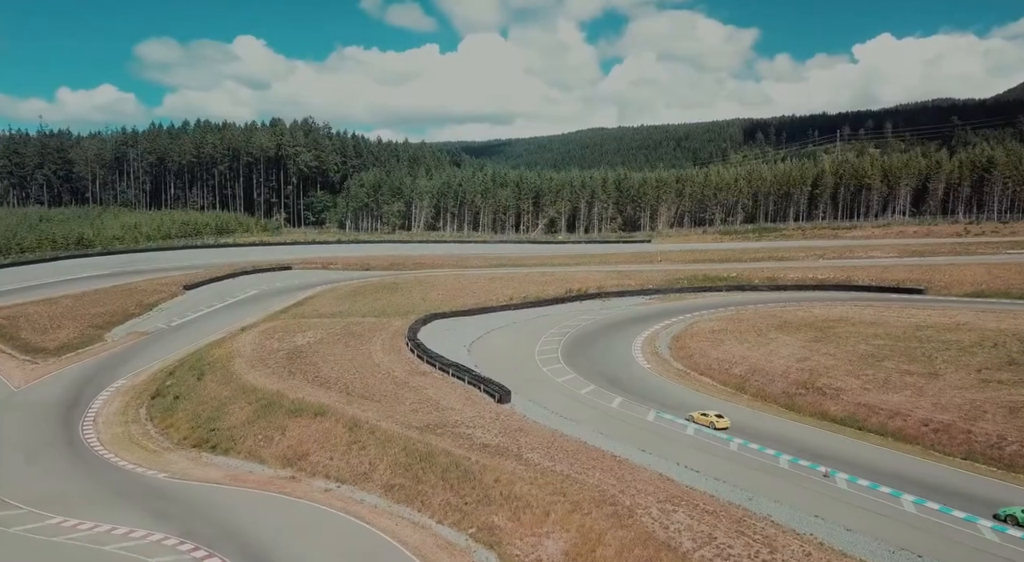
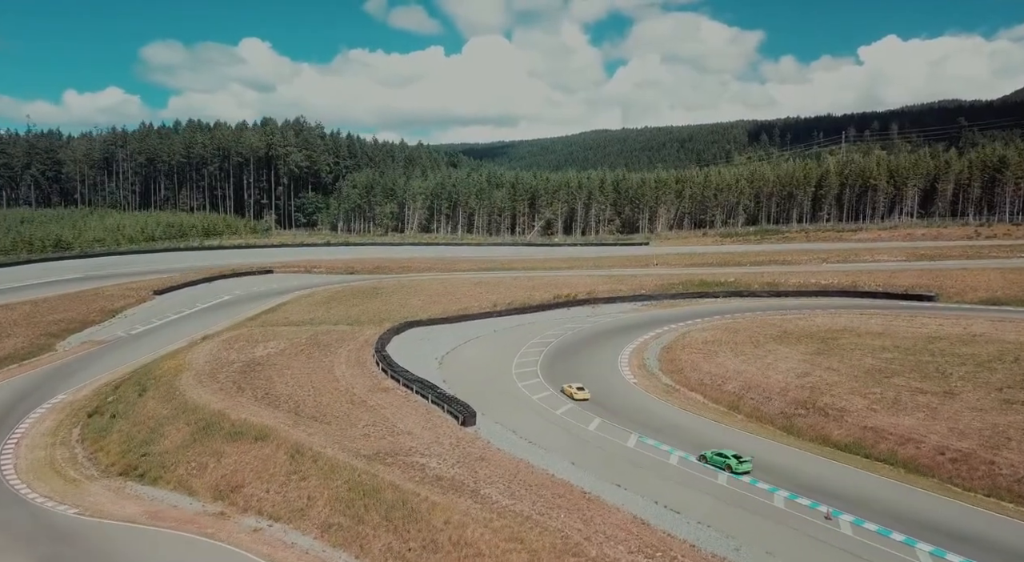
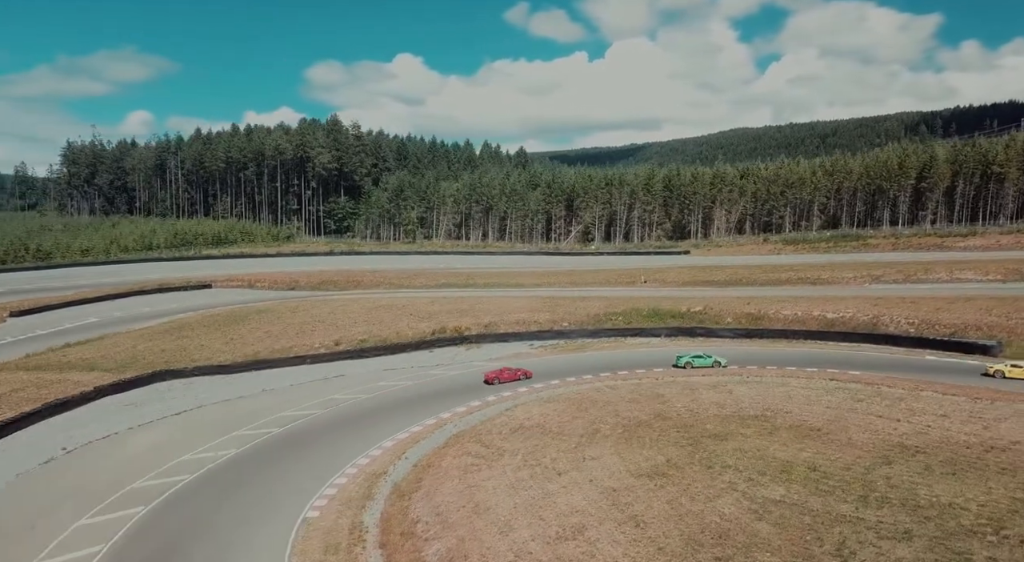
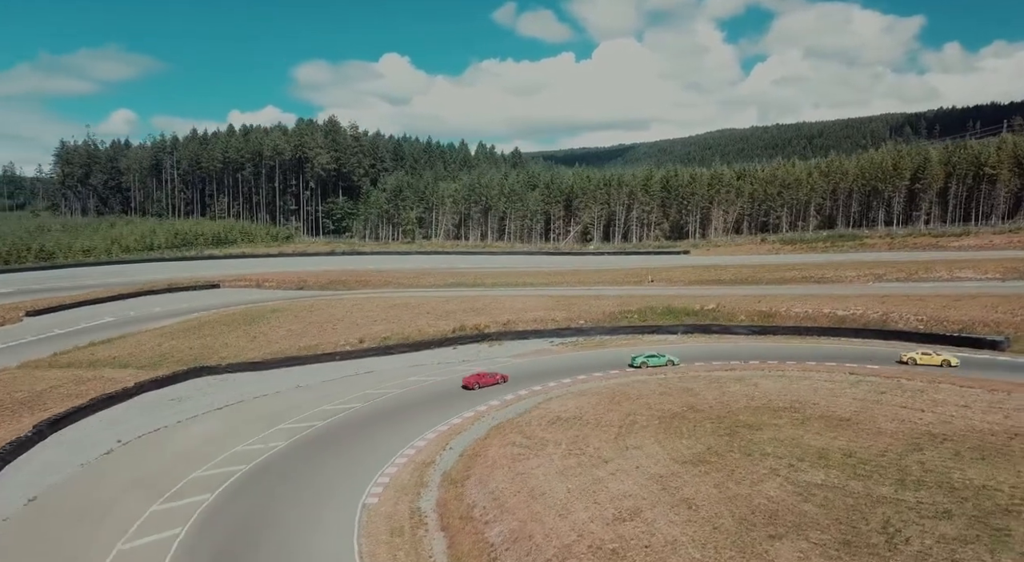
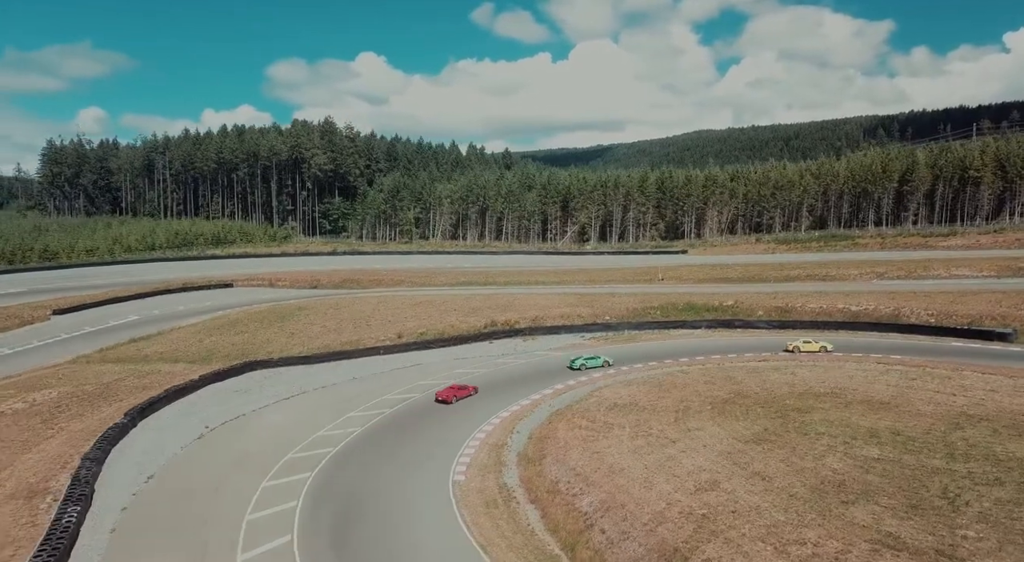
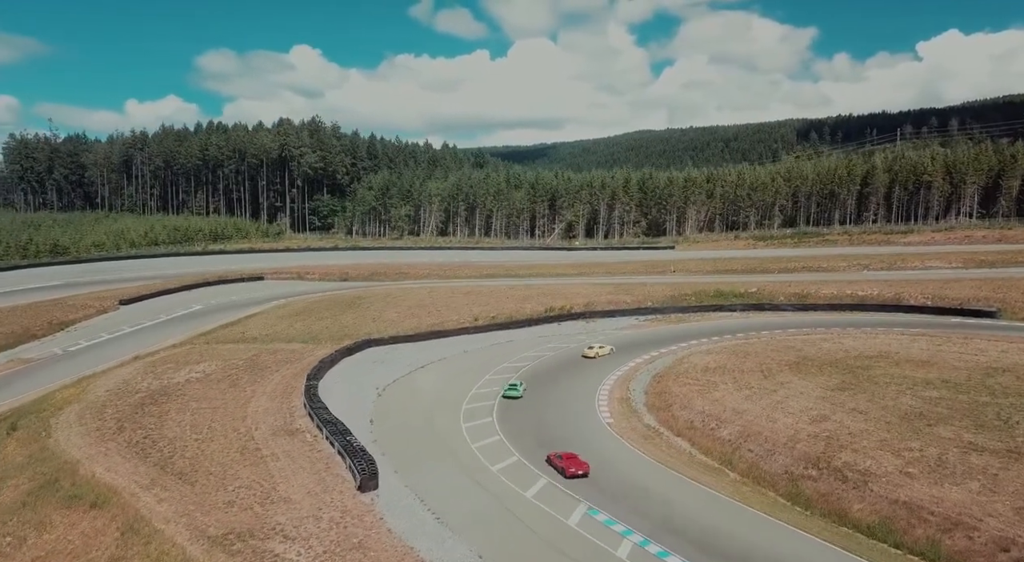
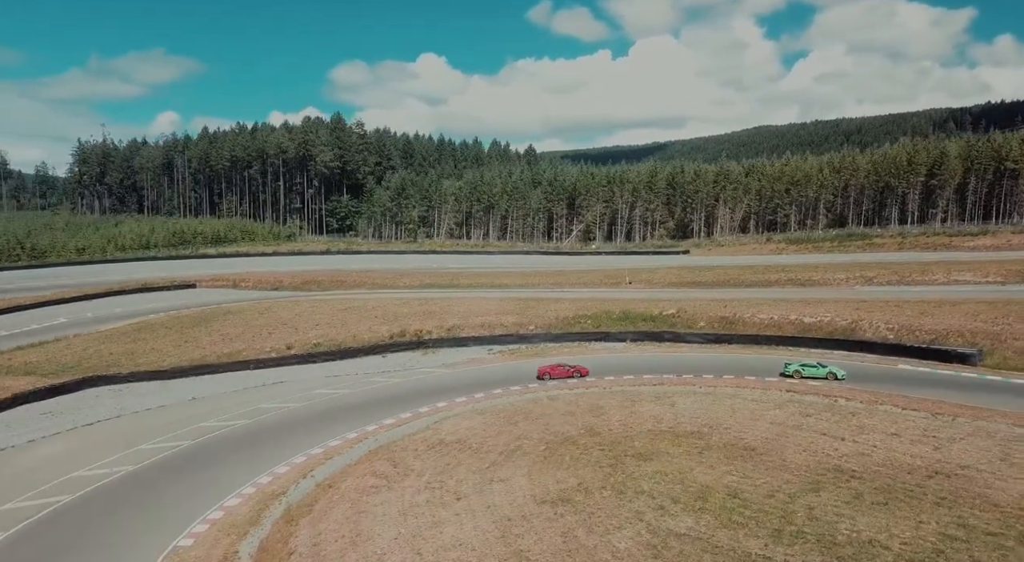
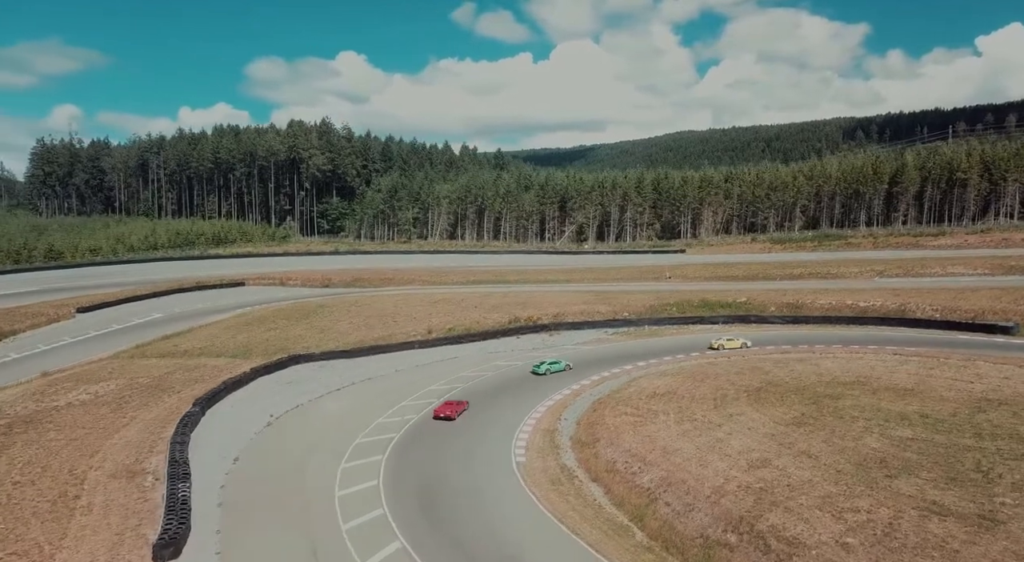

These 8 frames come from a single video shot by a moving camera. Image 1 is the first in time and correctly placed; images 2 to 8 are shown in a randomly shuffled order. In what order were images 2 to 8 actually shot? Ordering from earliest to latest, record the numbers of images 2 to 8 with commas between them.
2, 6, 8, 5, 4, 3, 7
